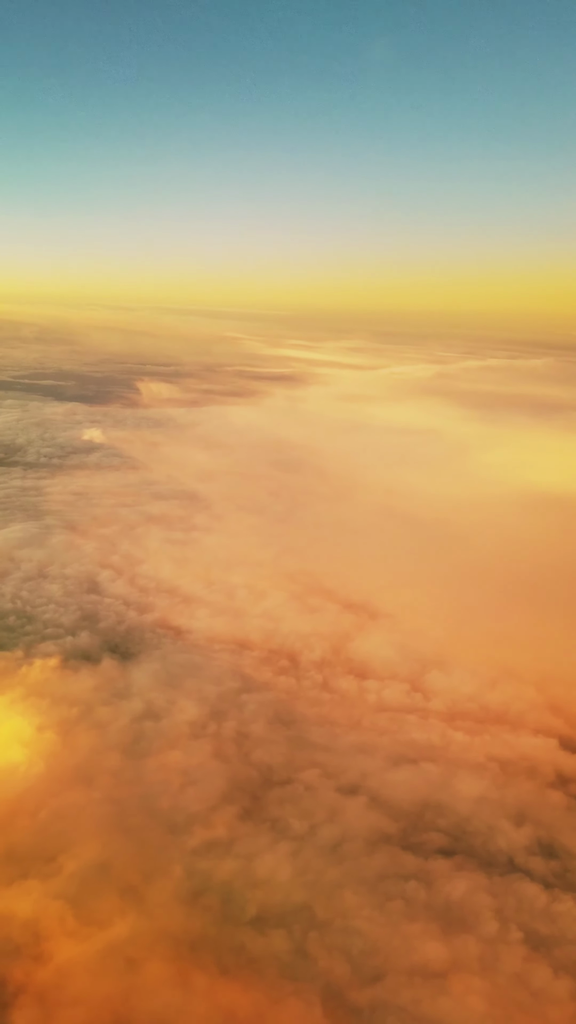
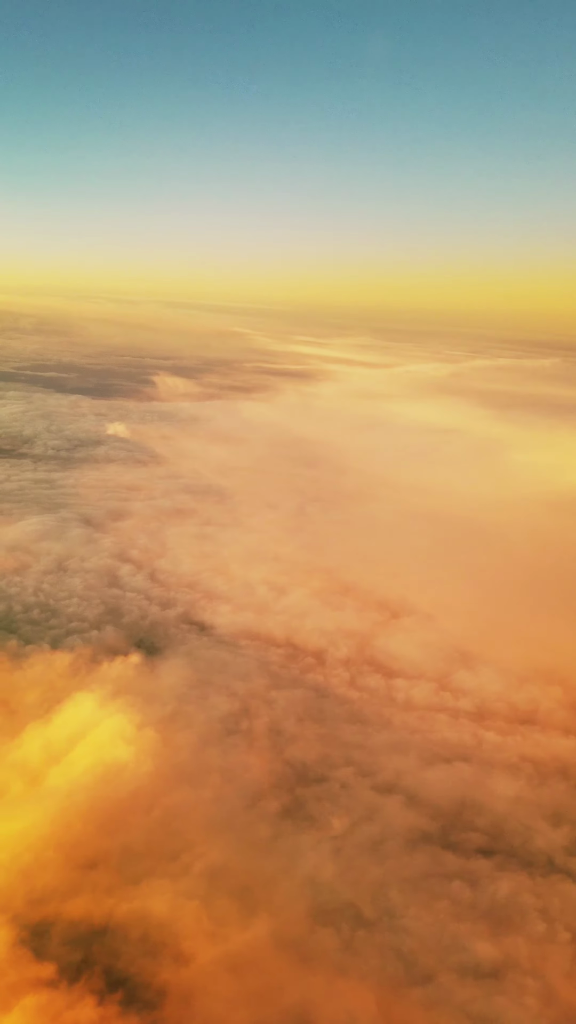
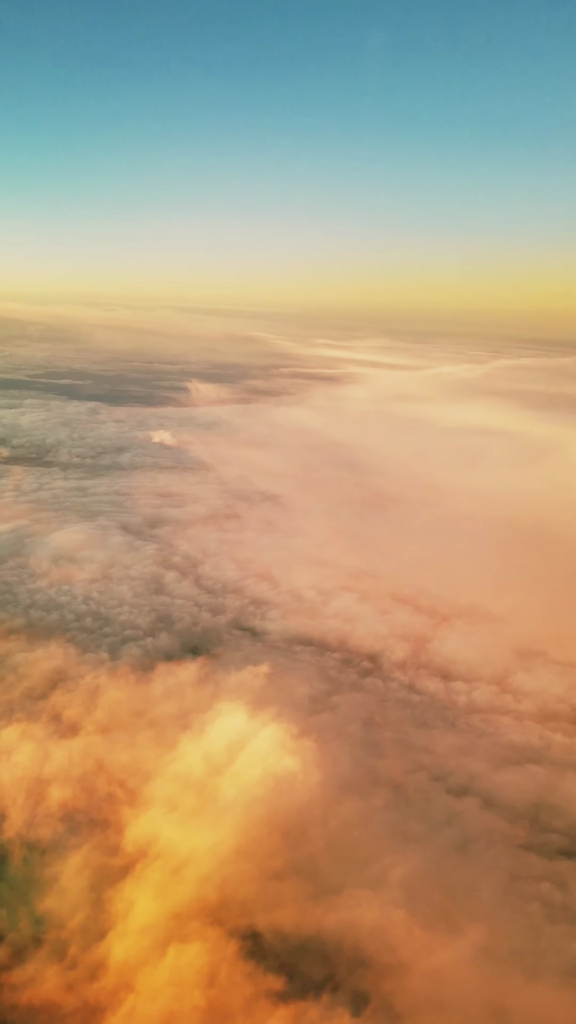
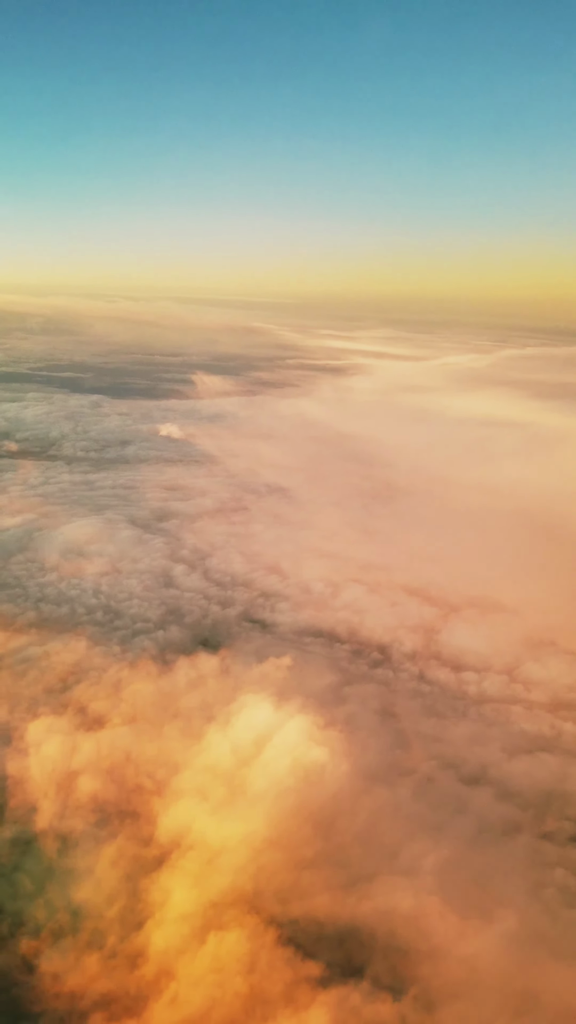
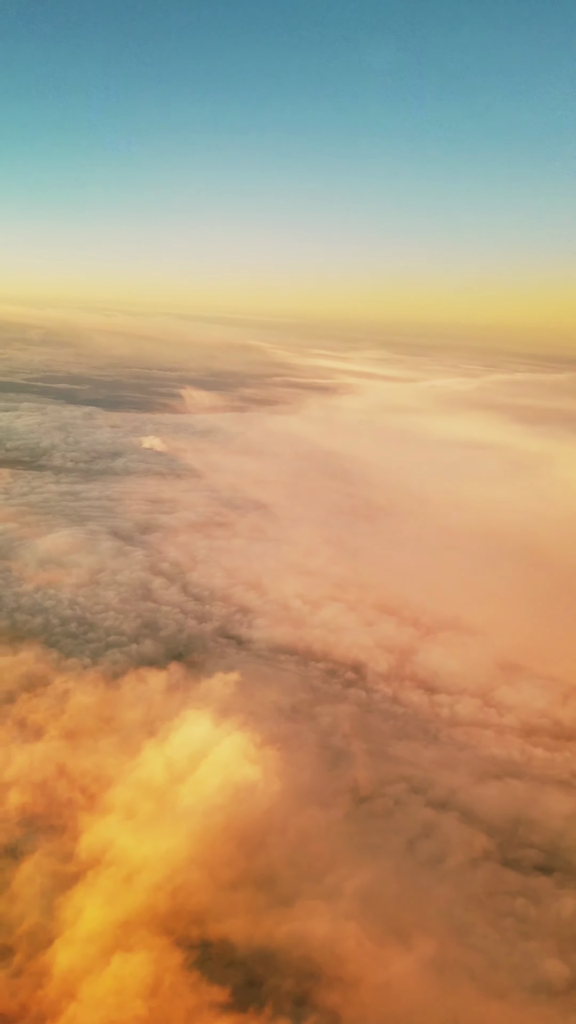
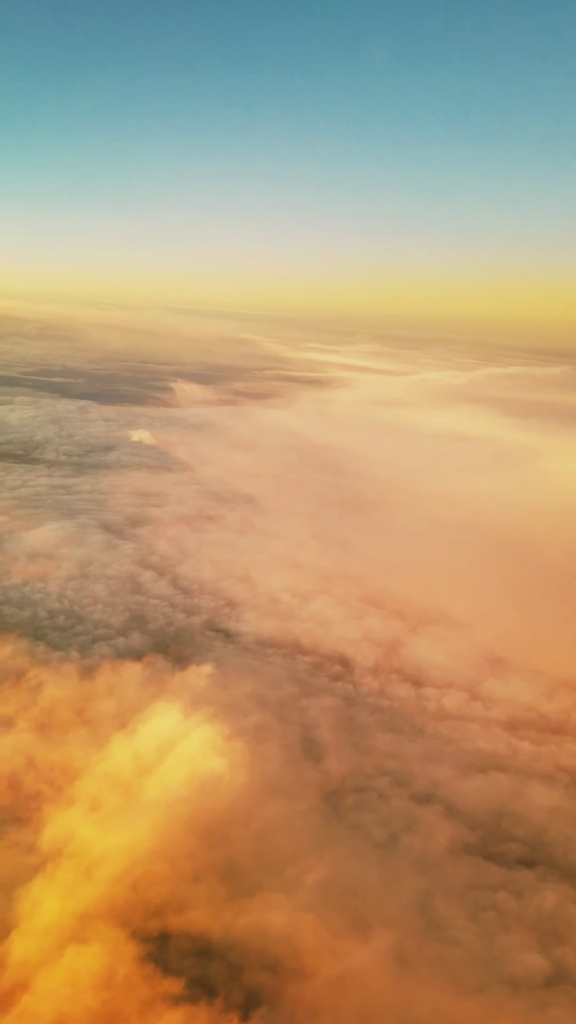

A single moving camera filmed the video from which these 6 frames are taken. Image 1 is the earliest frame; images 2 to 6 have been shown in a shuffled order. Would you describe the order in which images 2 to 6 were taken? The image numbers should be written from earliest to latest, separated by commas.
2, 6, 5, 3, 4
